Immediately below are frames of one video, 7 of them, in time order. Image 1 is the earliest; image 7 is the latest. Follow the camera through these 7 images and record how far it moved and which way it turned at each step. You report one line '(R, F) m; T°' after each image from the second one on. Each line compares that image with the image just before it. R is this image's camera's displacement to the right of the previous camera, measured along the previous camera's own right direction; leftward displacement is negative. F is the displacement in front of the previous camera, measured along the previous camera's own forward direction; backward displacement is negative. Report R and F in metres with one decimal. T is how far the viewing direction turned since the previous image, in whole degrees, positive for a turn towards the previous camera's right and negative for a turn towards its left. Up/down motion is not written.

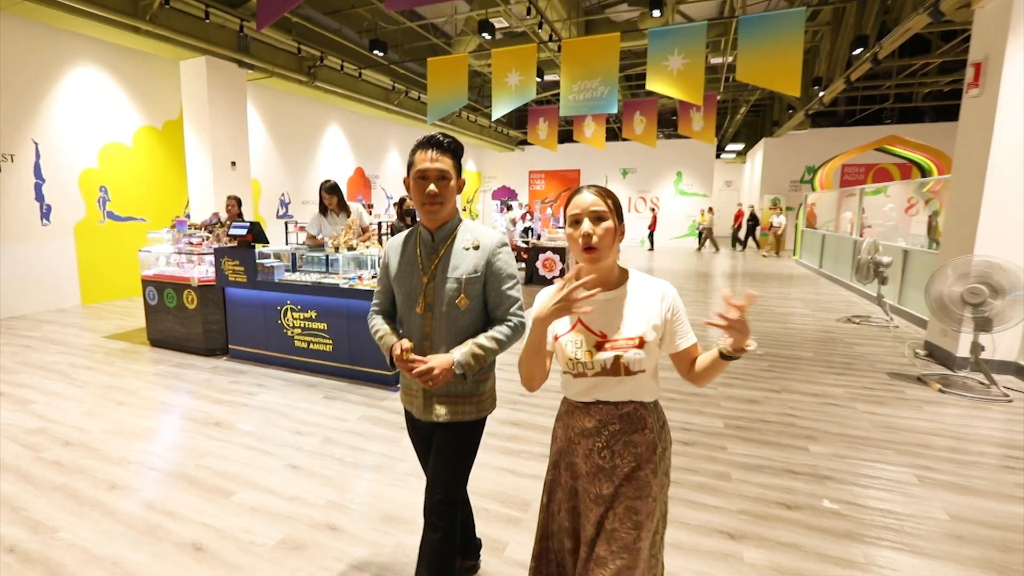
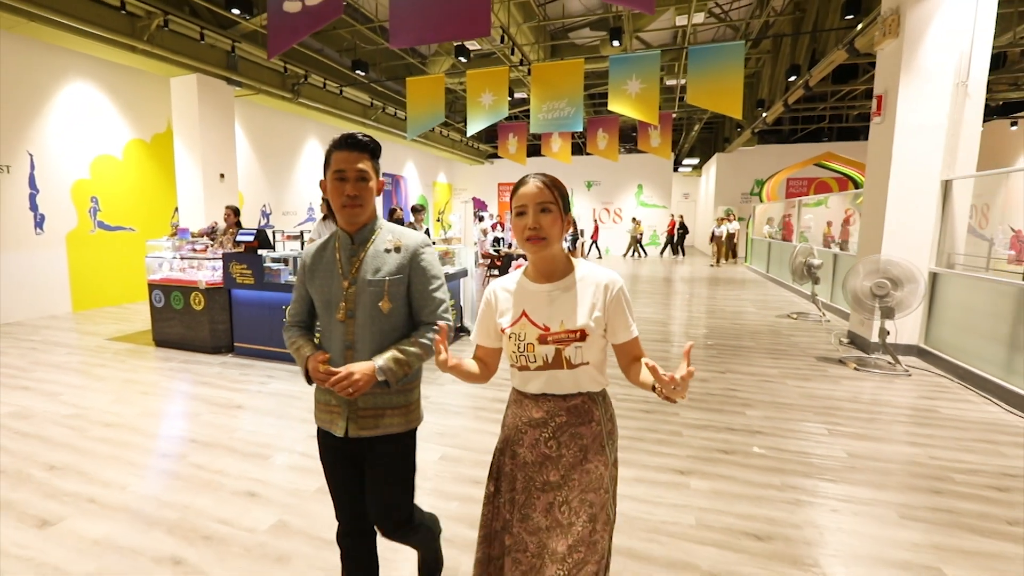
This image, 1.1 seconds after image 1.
(-0.2, -0.5) m; +4°
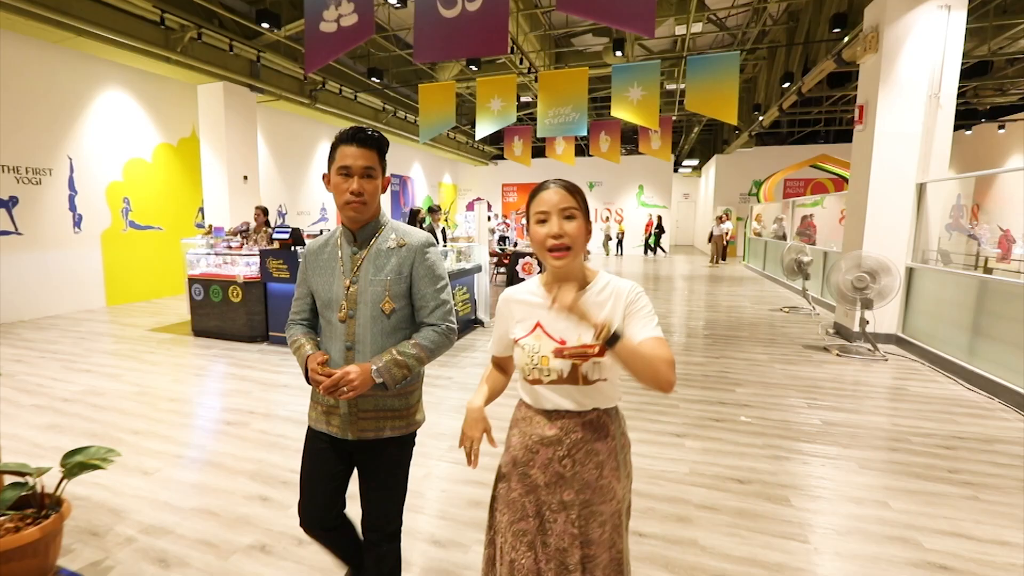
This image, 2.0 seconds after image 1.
(-0.1, -0.4) m; 0°
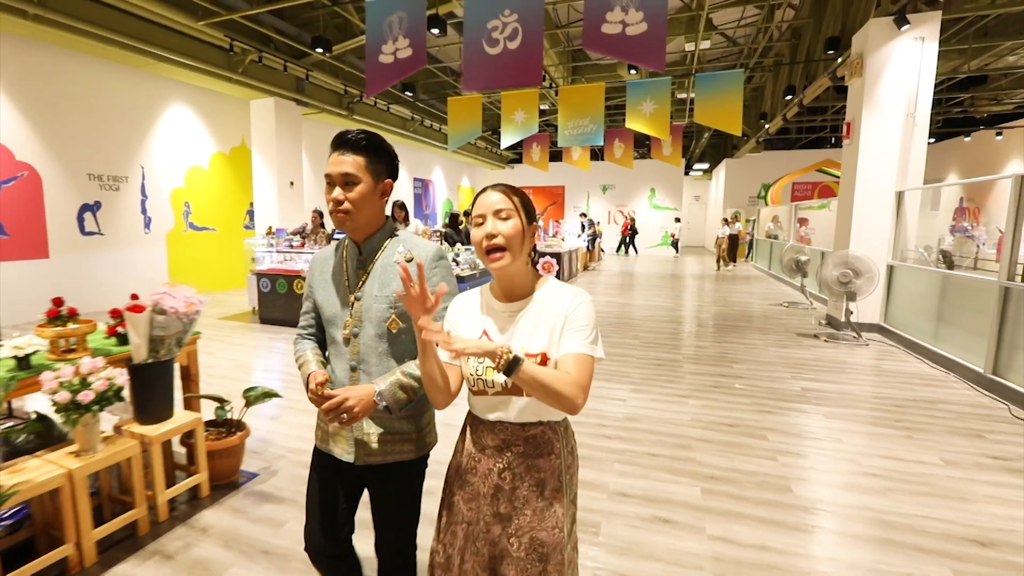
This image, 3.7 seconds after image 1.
(-0.2, -0.8) m; -1°
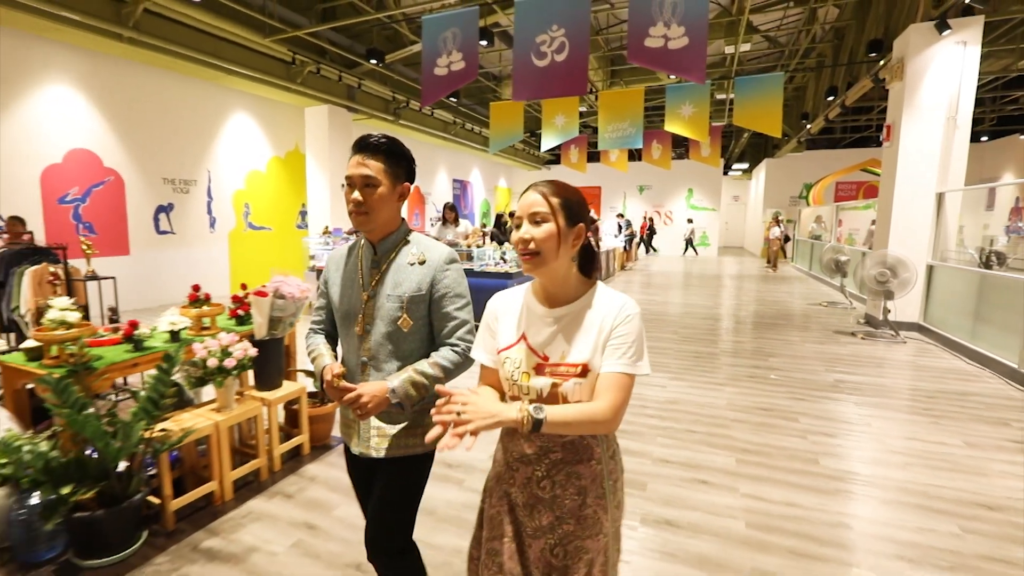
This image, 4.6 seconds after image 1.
(-0.1, -0.4) m; -4°
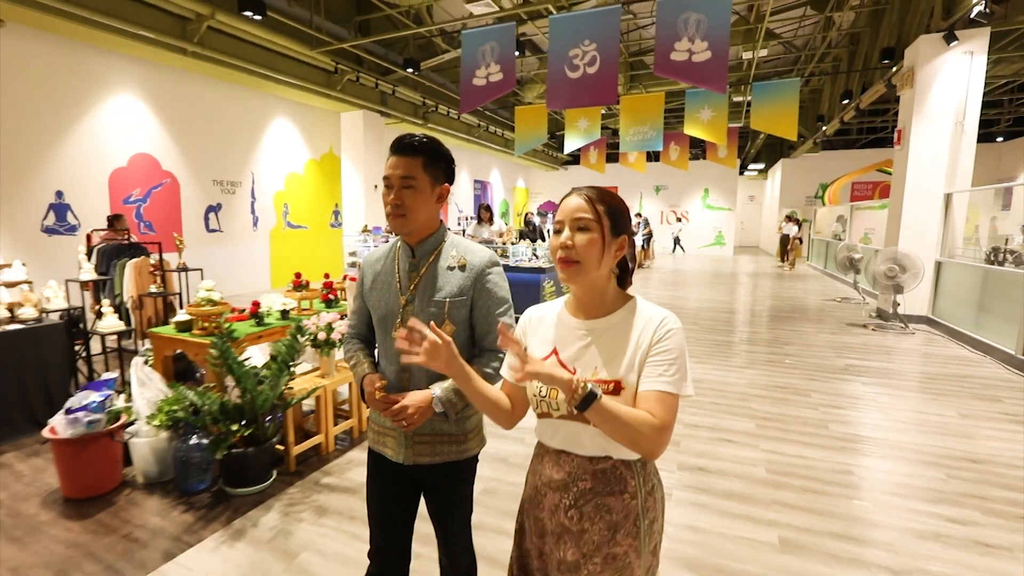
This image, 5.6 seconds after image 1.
(-0.2, -0.5) m; -1°
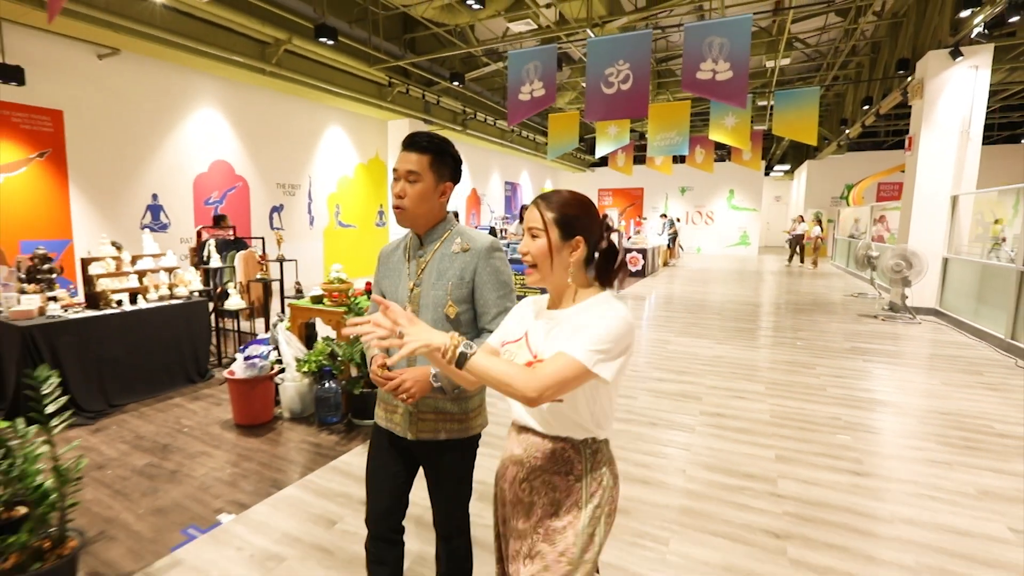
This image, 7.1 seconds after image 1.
(-0.2, -0.8) m; -2°
